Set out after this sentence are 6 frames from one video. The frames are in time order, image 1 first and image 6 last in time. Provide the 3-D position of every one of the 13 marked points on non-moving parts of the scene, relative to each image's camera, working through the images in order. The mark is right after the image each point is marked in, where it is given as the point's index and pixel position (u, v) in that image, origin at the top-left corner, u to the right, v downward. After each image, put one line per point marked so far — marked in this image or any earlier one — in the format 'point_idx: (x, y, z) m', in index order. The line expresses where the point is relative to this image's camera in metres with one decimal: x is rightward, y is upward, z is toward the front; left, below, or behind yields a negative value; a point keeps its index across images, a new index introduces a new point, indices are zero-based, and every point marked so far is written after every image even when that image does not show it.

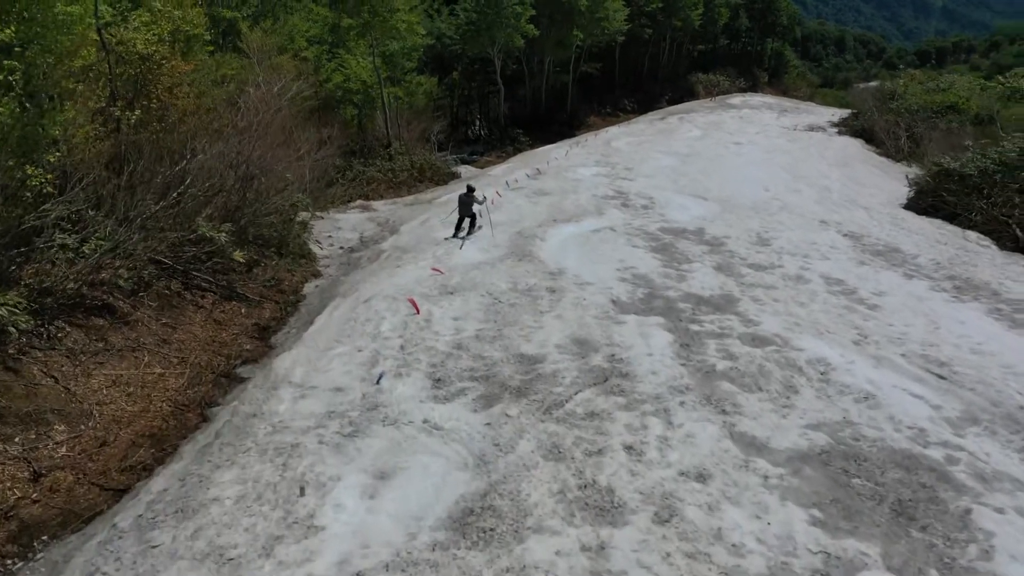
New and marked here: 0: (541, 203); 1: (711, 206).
0: (+0.6, +1.7, +16.6) m
1: (+4.2, +1.7, +17.5) m
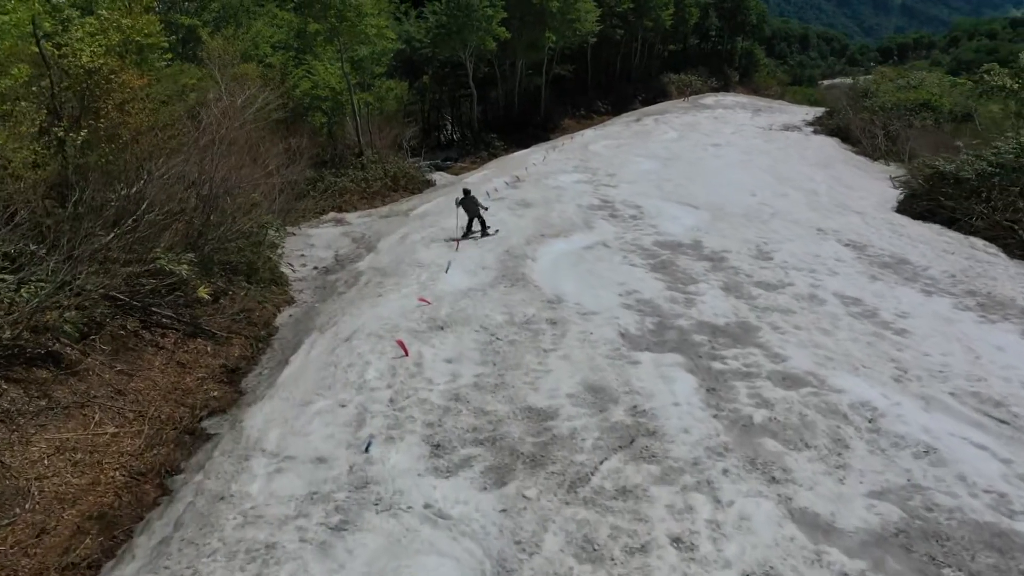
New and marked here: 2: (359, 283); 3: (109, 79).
0: (+0.3, +1.4, +15.8) m
1: (+3.8, +1.5, +16.8) m
2: (-2.1, +0.1, +11.5) m
3: (-4.3, +2.2, +9.1) m
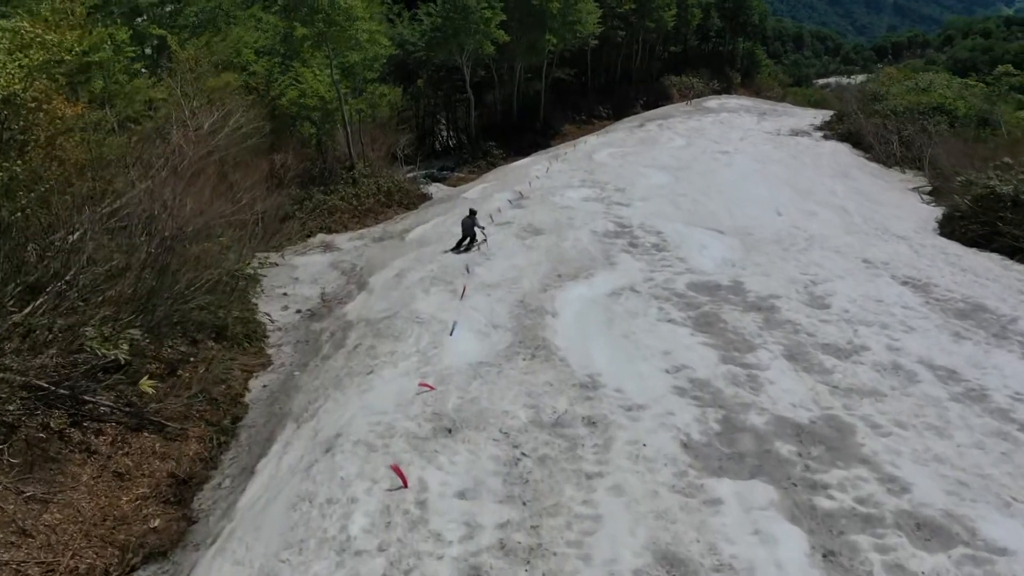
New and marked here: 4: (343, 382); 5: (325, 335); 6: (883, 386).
0: (+0.4, +0.7, +14.0) m
1: (+3.9, +0.8, +15.1) m
2: (-1.9, -0.6, +9.8) m
3: (-4.2, +1.5, +7.3) m
4: (-1.6, -0.9, +7.9) m
5: (-2.4, -0.6, +10.7) m
6: (+3.3, -0.9, +7.4) m
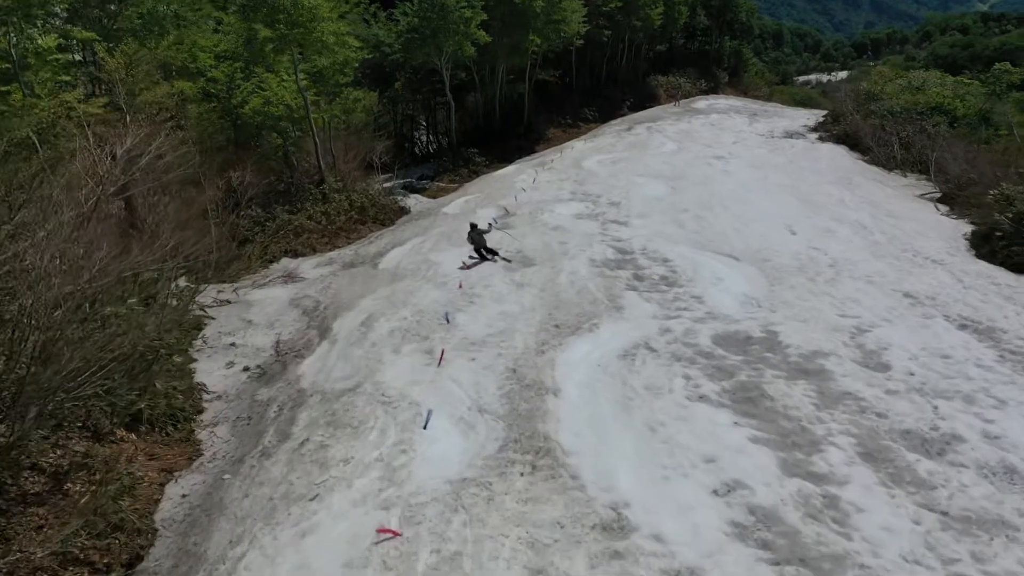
0: (+0.2, +0.1, +12.0) m
1: (+3.7, +0.2, +13.2) m
2: (-2.0, -1.3, +7.7) m
3: (-4.2, +0.9, +5.2) m
4: (-1.6, -1.5, +5.9) m
5: (-2.5, -1.3, +8.7) m
6: (+3.2, -1.5, +5.5) m
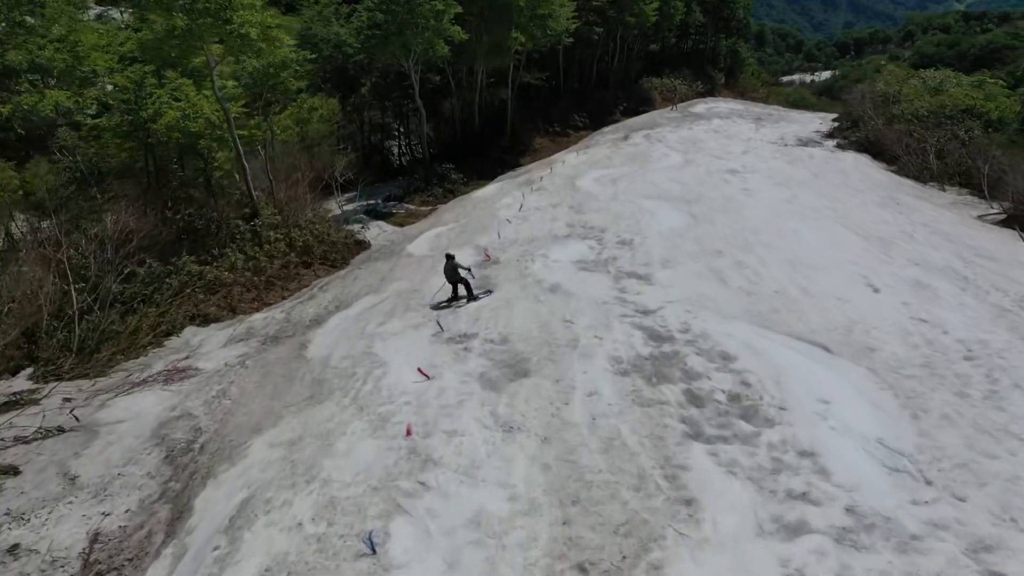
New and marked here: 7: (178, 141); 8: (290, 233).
0: (+0.1, -1.2, +7.2) m
1: (+3.6, -1.0, +8.4) m
2: (-2.0, -2.6, +2.9) m
3: (-4.3, -0.5, +0.3) m
4: (-1.7, -2.8, +1.0) m
5: (-2.5, -2.6, +3.8) m
6: (+3.2, -2.7, +0.7) m
7: (-7.2, +3.1, +17.6) m
8: (-4.8, +1.2, +18.3) m
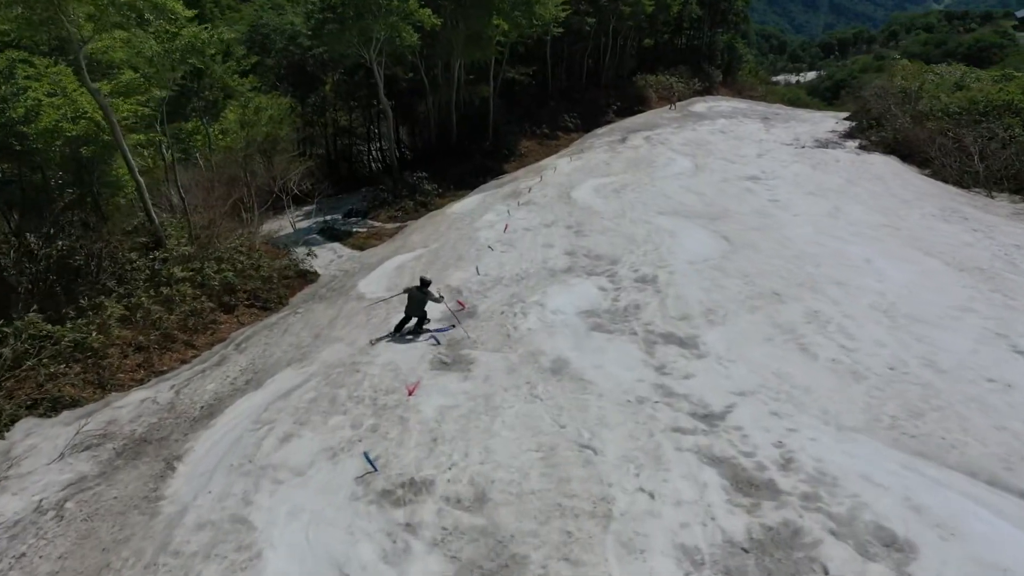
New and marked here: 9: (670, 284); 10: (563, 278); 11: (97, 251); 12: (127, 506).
0: (0.0, -2.0, +2.8) m
1: (+3.5, -1.7, +4.1) m
2: (-2.0, -3.4, -1.6) m
3: (-4.2, -1.3, -4.2) m
4: (-1.6, -3.6, -3.4) m
5: (-2.5, -3.4, -0.7) m
6: (+3.3, -3.4, -3.7) m
7: (-7.5, +2.1, +13.1) m
8: (-5.1, +0.3, +13.8) m
9: (+2.2, 0.0, +11.6) m
10: (+0.8, +0.2, +12.6) m
11: (-6.6, +0.6, +13.4) m
12: (-3.3, -1.8, +7.1) m
